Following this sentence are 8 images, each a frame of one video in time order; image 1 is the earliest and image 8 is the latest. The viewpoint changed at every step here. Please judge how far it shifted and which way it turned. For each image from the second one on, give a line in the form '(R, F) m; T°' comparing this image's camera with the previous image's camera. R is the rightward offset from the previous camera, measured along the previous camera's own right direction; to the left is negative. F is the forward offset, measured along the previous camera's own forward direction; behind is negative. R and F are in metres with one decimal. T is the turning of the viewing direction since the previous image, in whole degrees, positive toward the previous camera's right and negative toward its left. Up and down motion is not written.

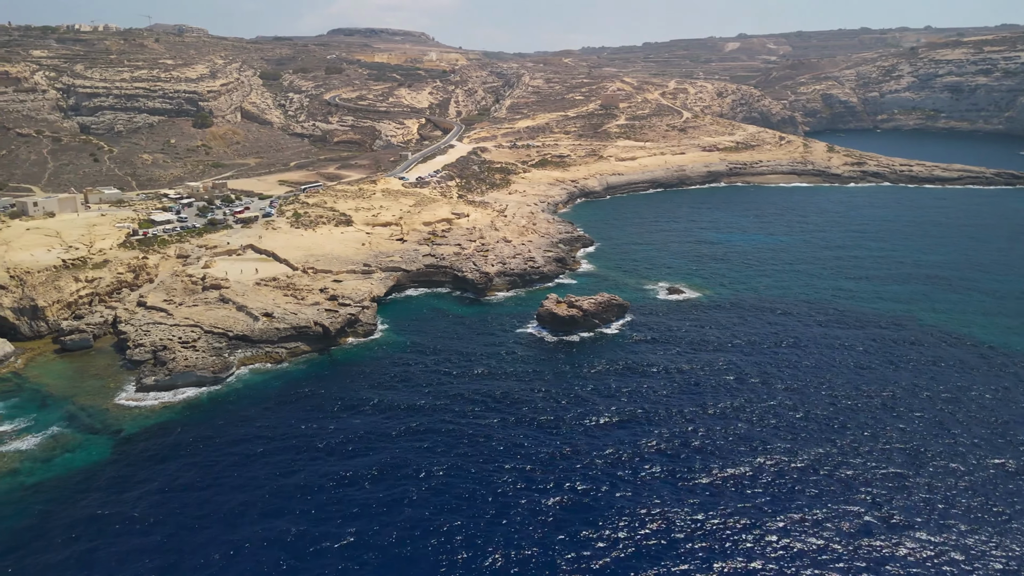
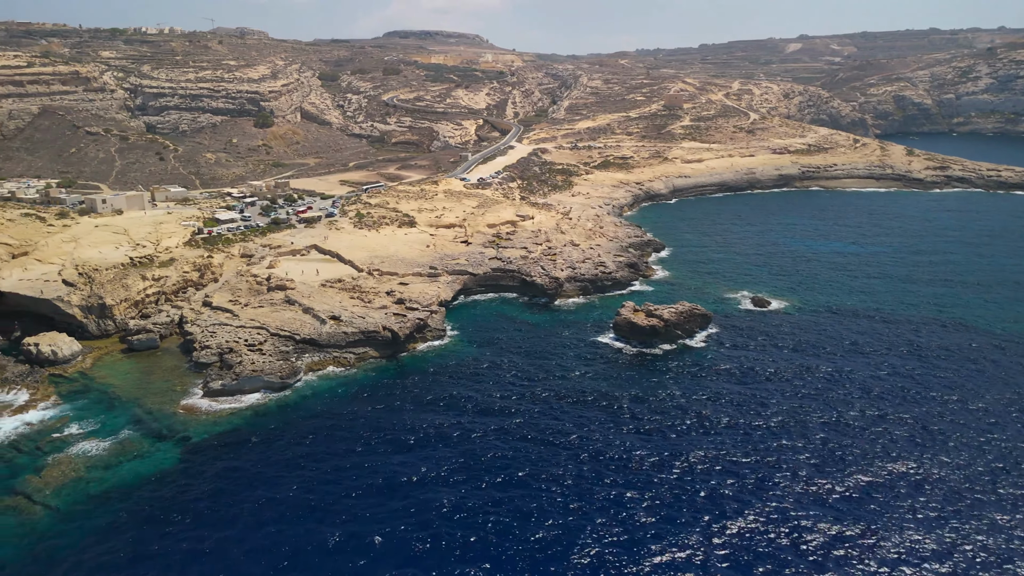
(-2.0, +2.6) m; -4°
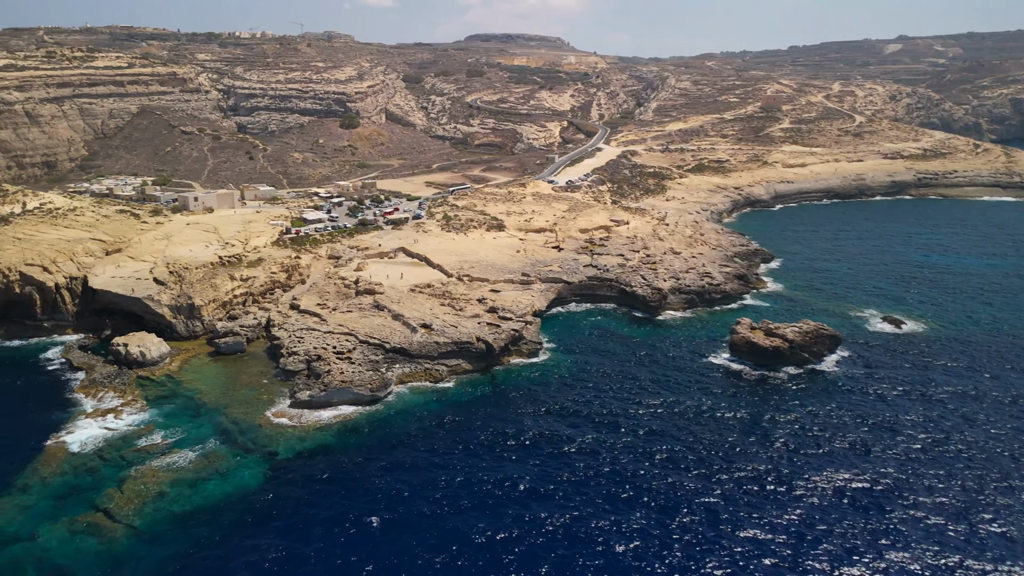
(-2.0, +3.6) m; -6°
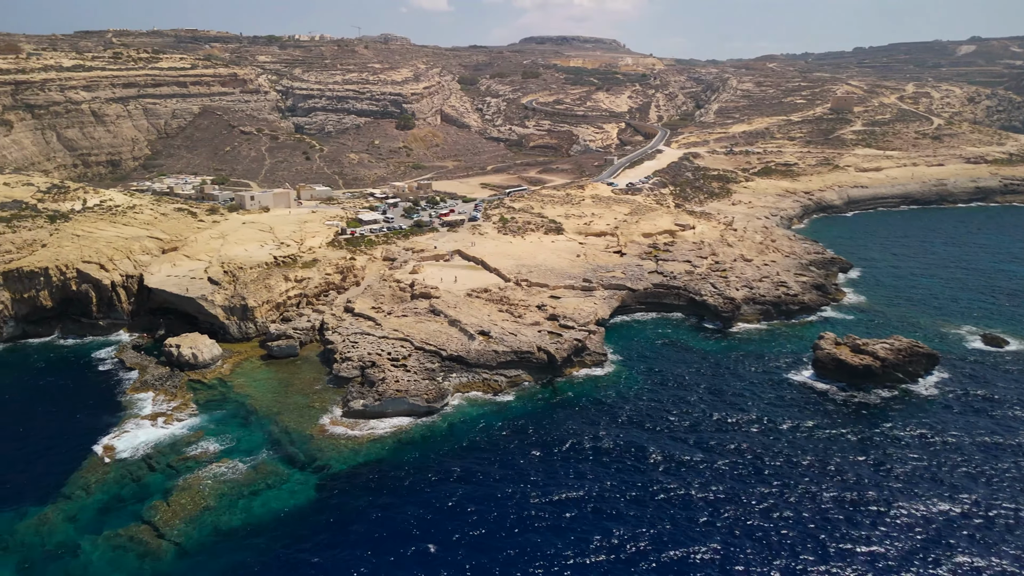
(-0.9, +2.5) m; -4°
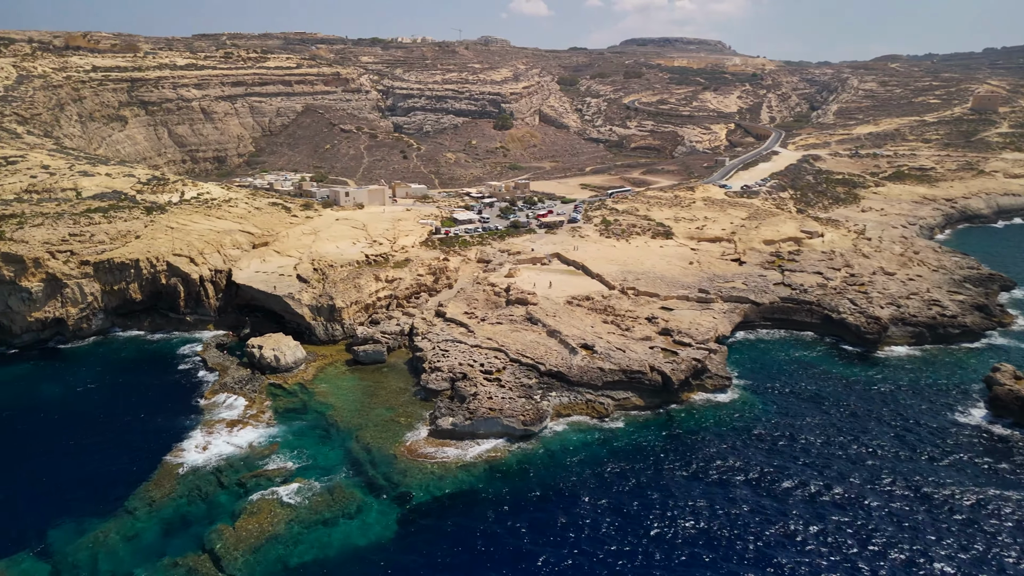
(-1.0, +4.6) m; -7°
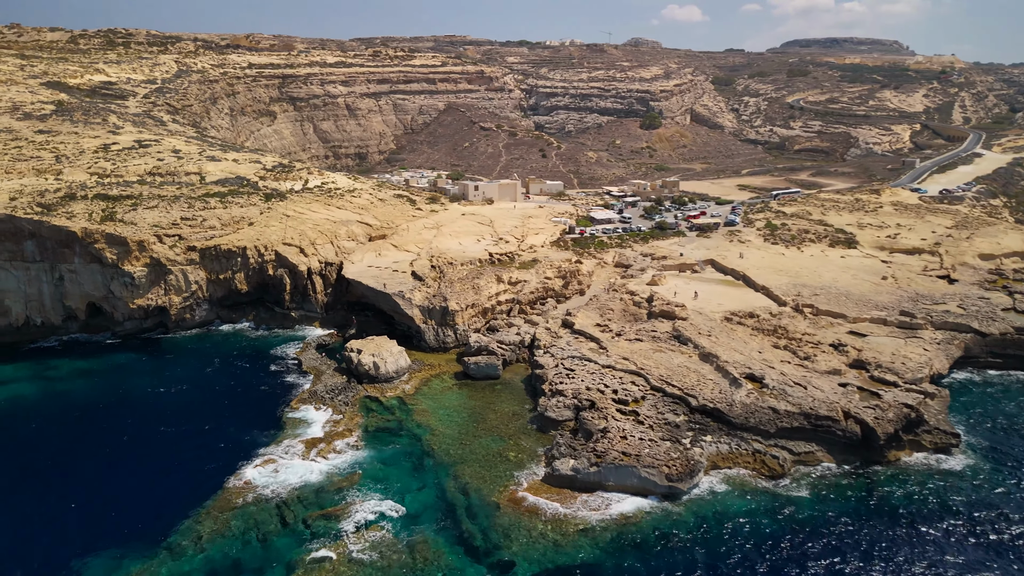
(-0.3, +7.2) m; -11°
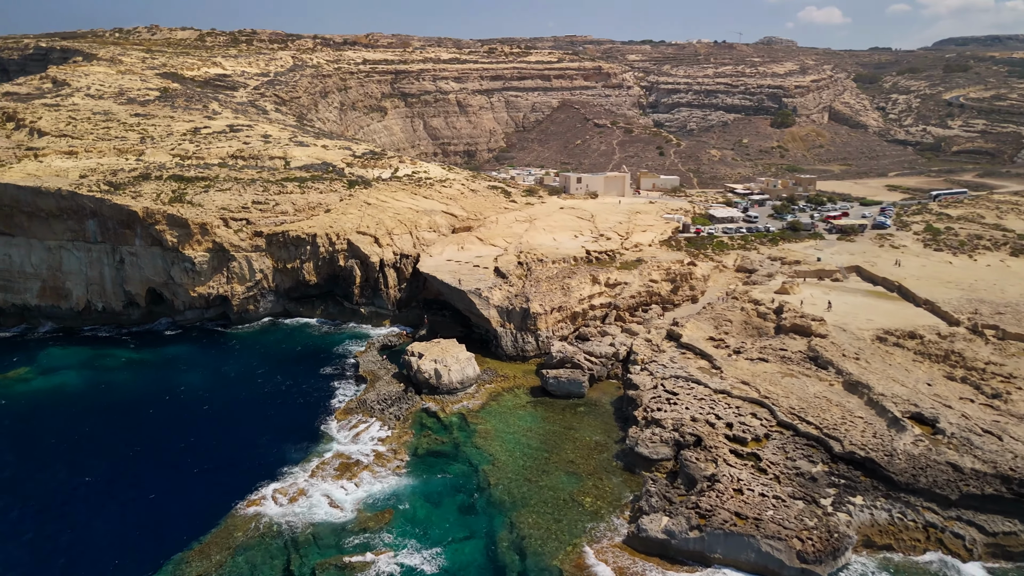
(+0.9, +5.9) m; -9°
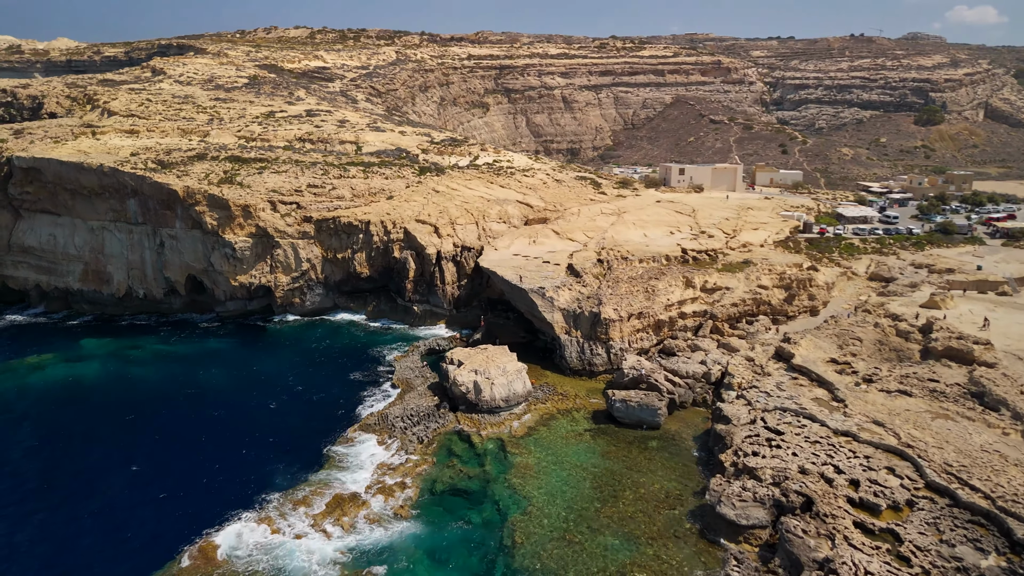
(+1.6, +5.6) m; -9°
